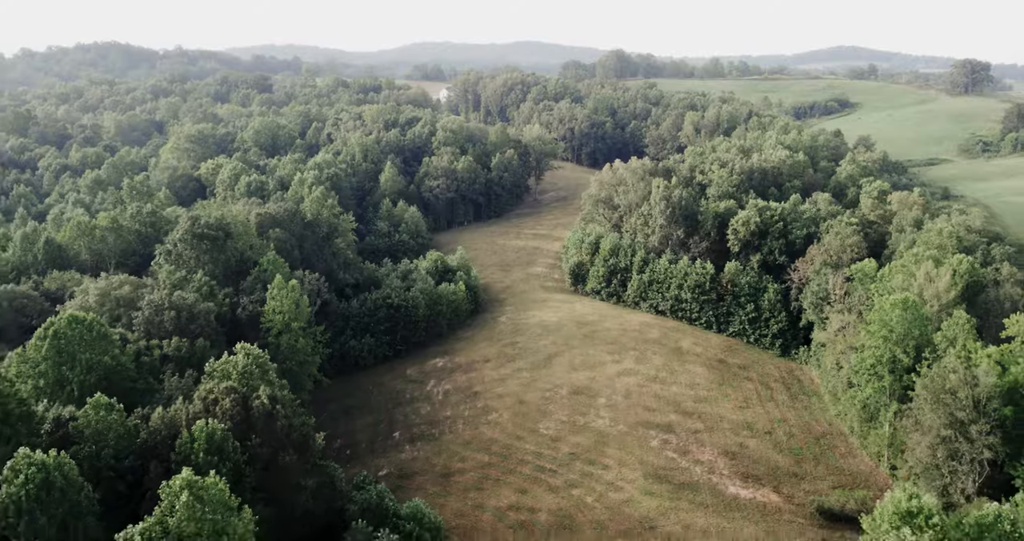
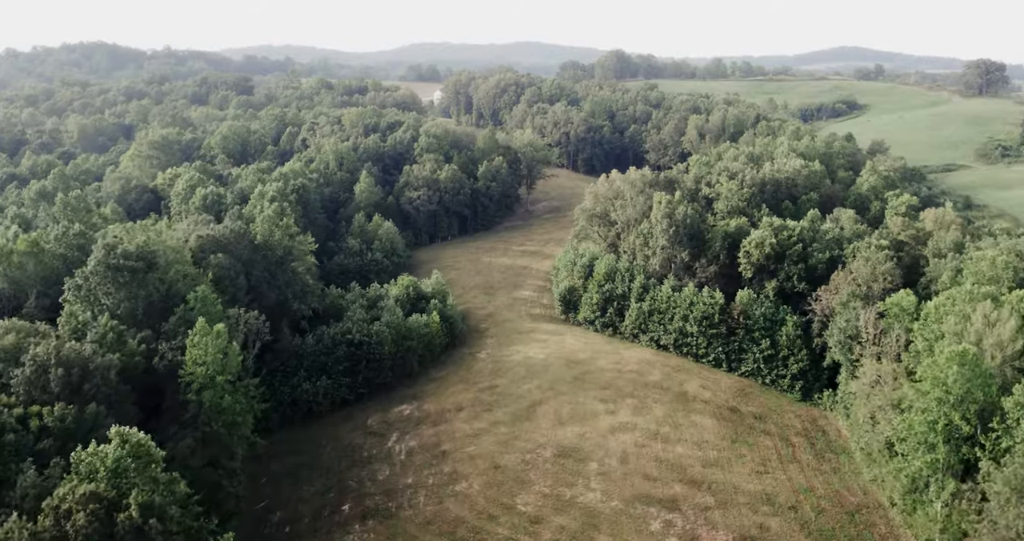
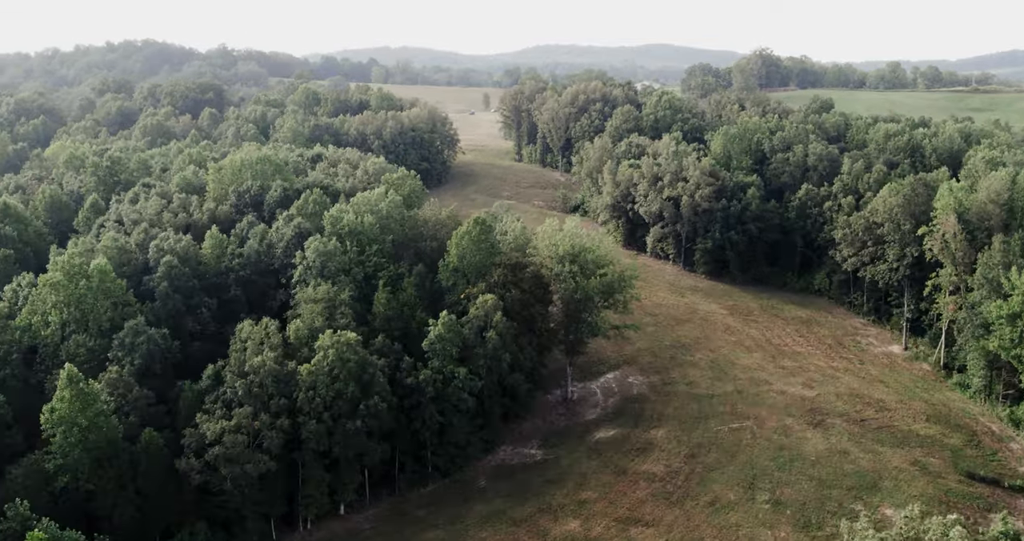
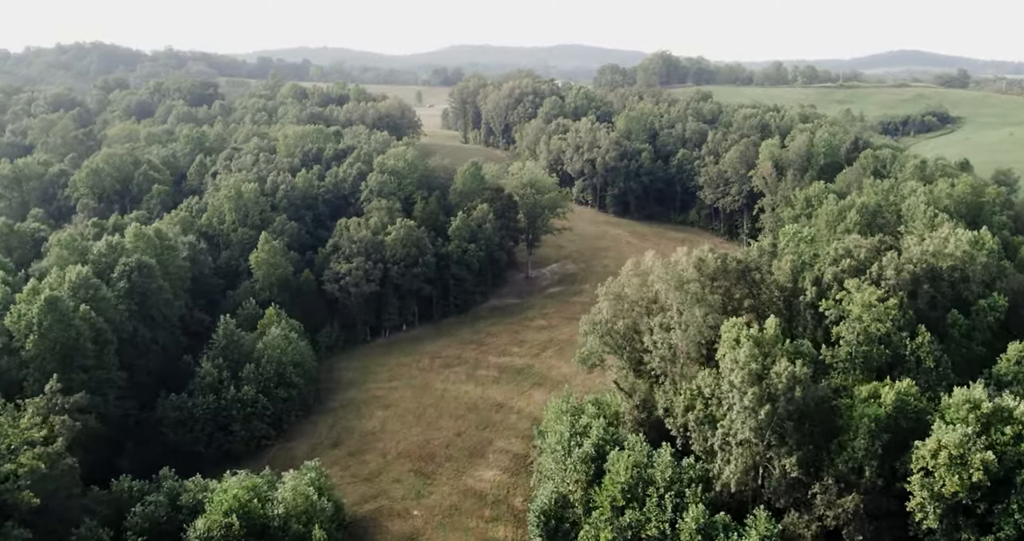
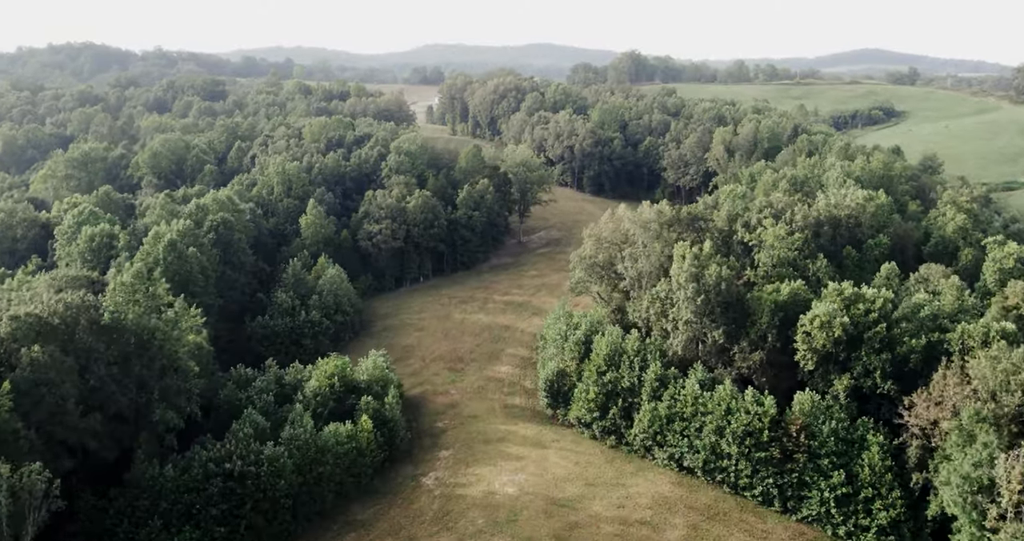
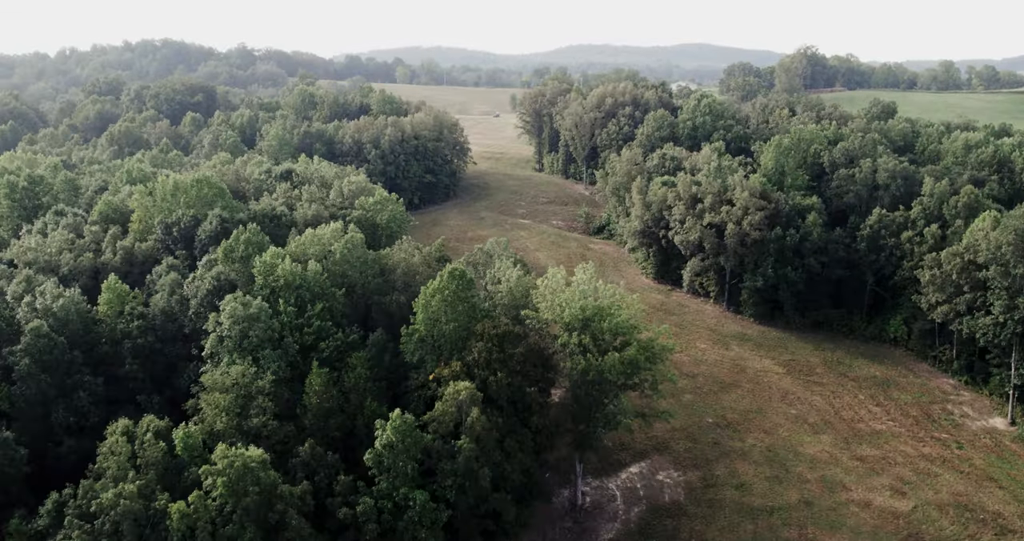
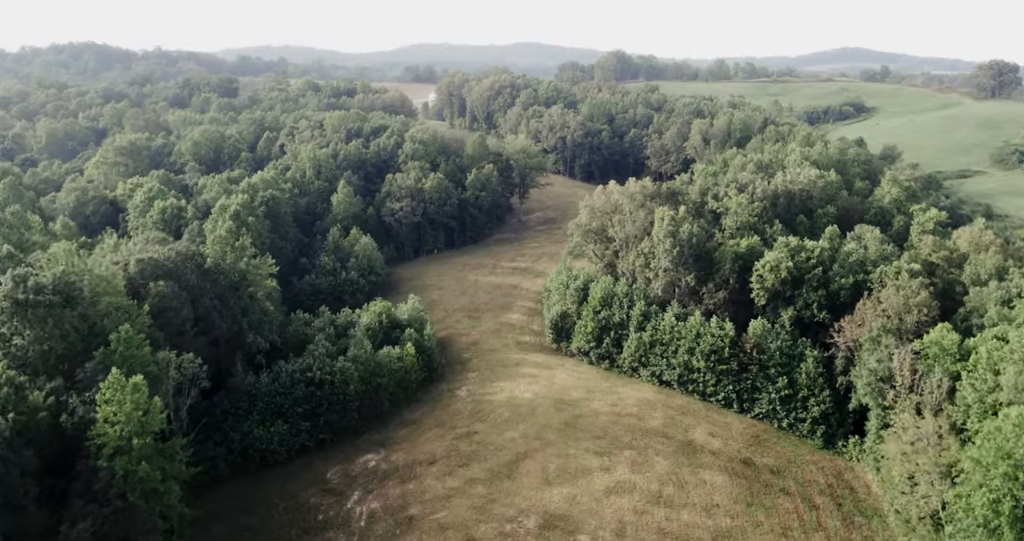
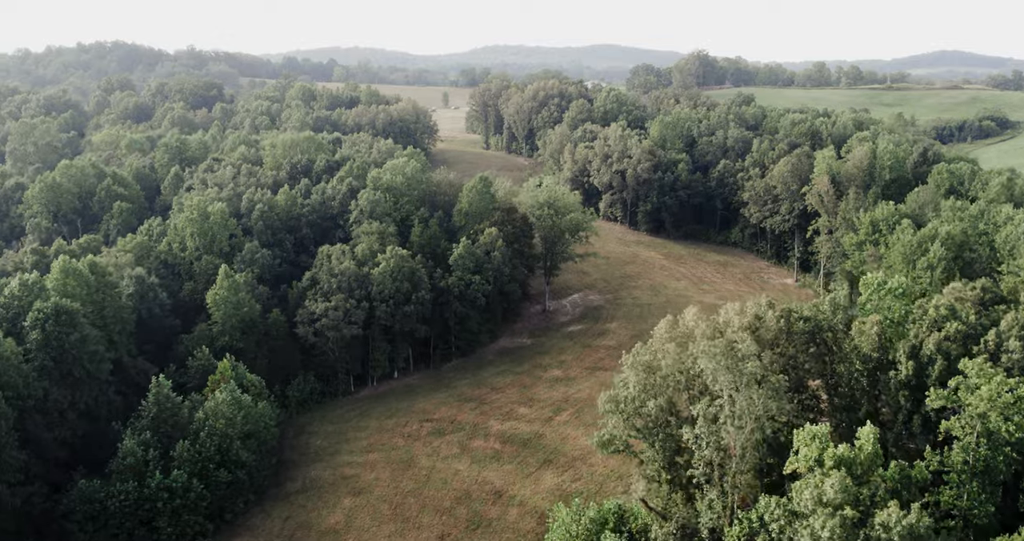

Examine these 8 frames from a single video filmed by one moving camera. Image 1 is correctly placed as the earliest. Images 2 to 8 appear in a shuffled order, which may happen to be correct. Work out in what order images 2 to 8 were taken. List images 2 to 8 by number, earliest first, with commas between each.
2, 7, 5, 4, 8, 3, 6
